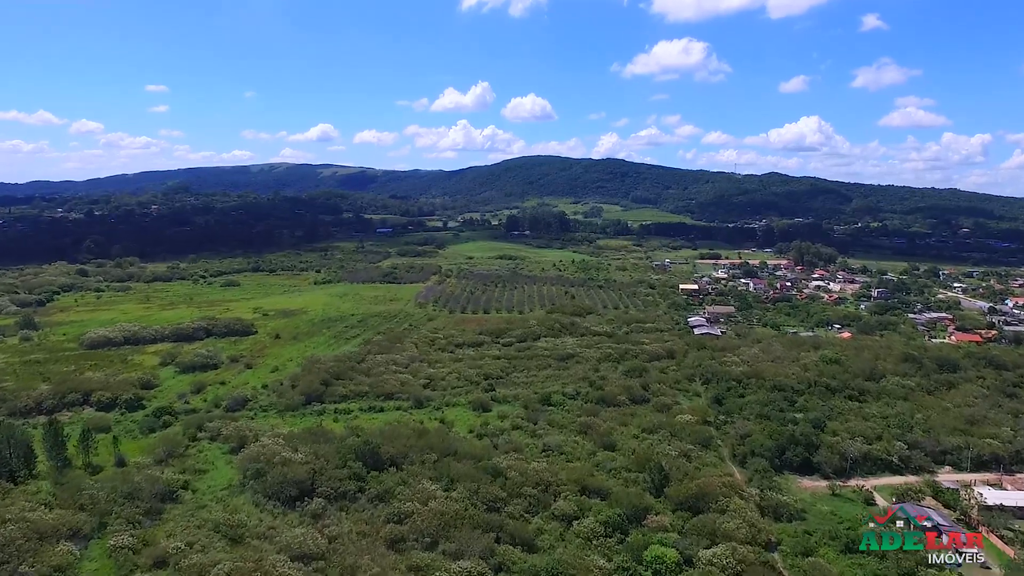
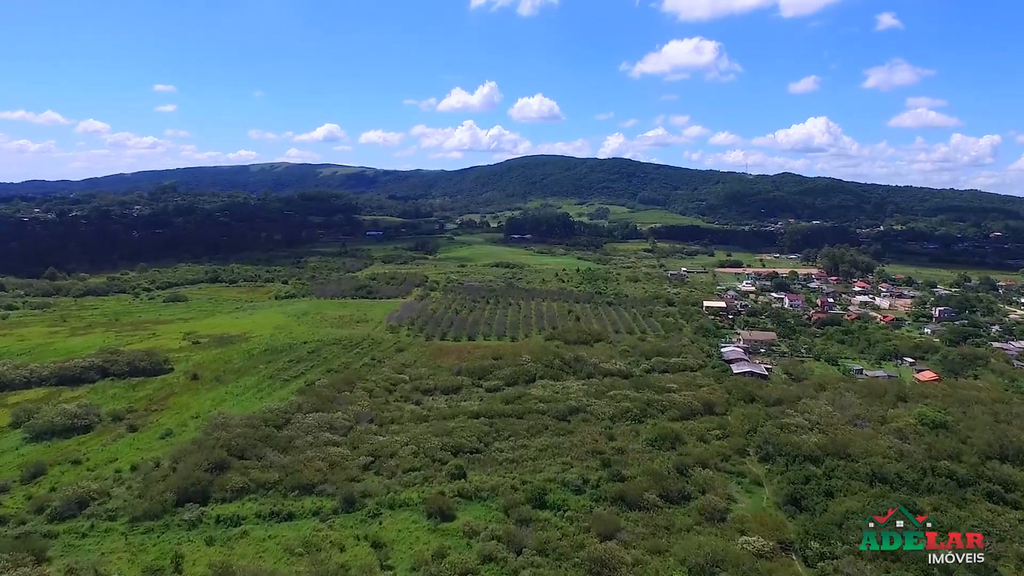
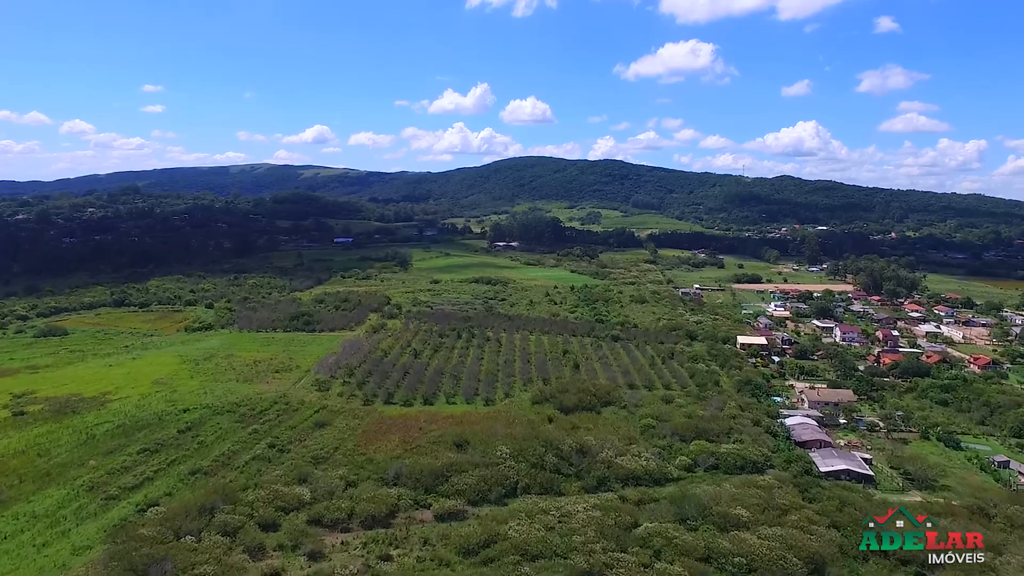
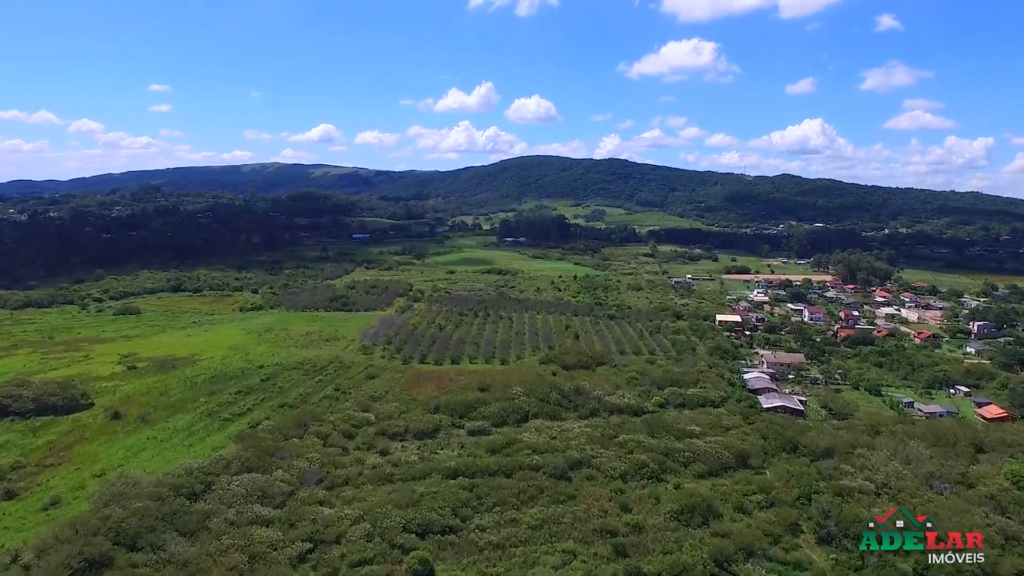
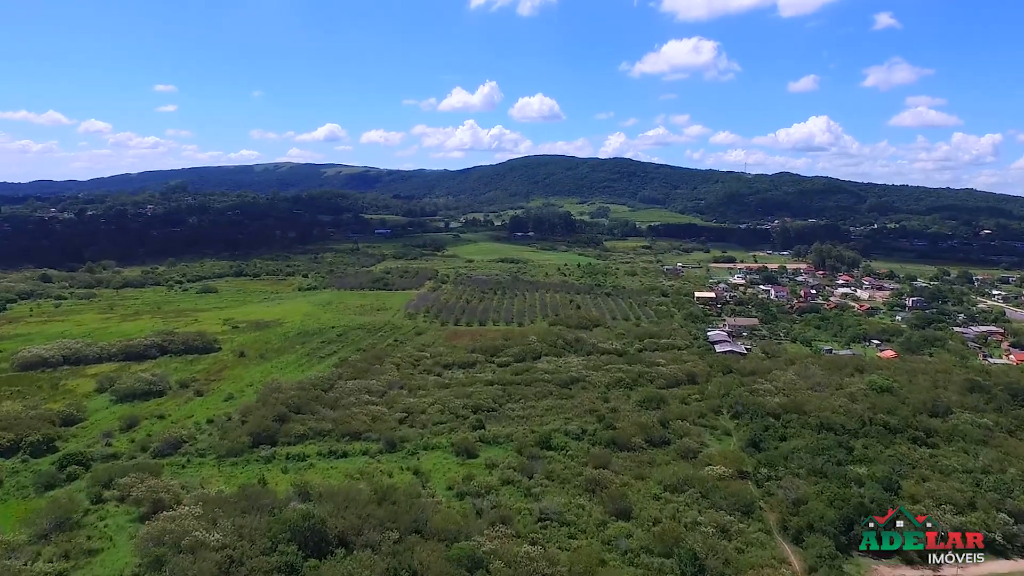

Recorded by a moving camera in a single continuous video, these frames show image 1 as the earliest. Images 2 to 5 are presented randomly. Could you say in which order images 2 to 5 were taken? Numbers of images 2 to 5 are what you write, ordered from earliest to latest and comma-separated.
5, 2, 4, 3
